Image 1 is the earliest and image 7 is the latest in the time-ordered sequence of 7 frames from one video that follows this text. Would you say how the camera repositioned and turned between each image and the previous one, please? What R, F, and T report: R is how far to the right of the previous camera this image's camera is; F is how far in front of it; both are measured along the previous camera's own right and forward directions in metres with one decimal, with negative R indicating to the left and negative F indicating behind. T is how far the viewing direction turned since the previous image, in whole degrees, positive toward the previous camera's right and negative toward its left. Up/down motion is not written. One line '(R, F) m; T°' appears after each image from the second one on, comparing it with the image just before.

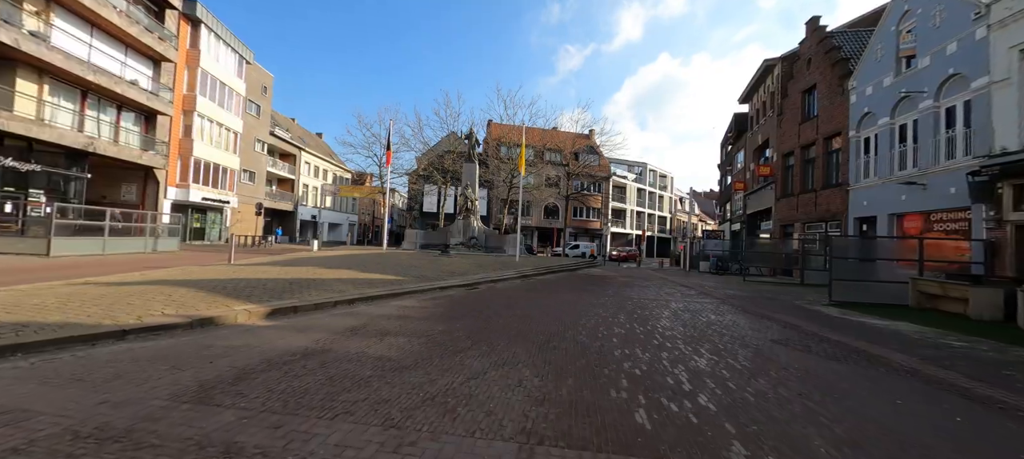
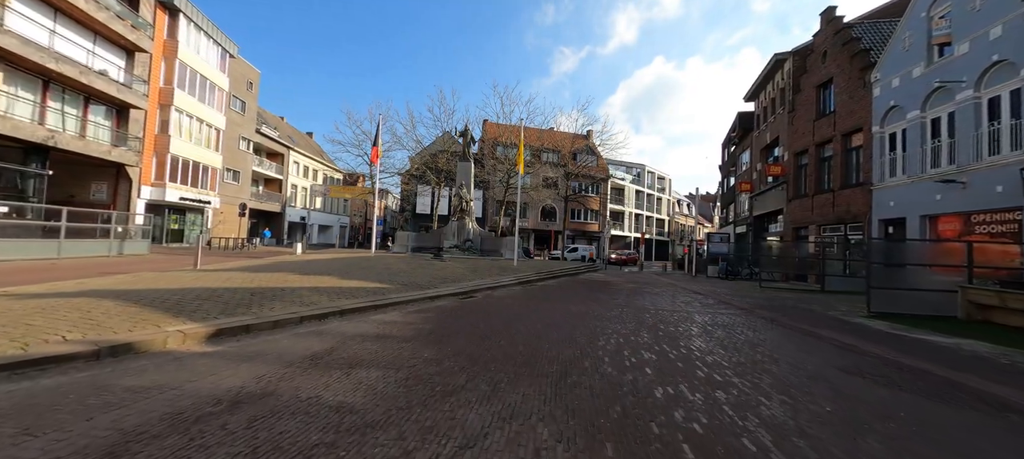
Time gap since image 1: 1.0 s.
(-0.1, +1.2) m; +1°
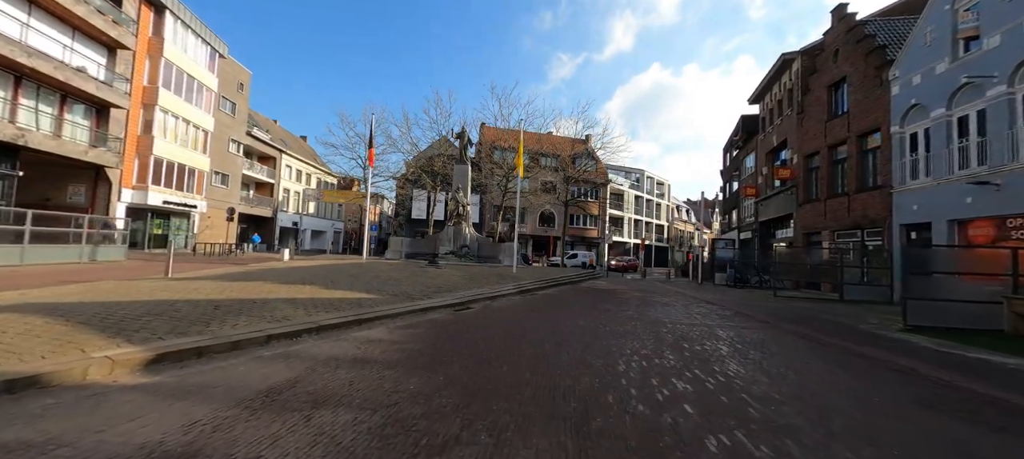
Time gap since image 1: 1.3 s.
(-0.1, +0.9) m; 0°
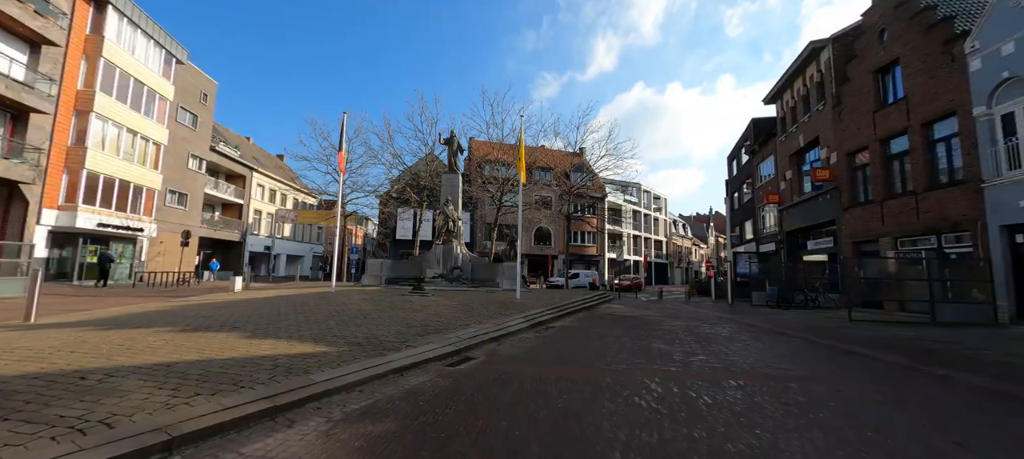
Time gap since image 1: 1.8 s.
(-0.5, +2.9) m; +2°
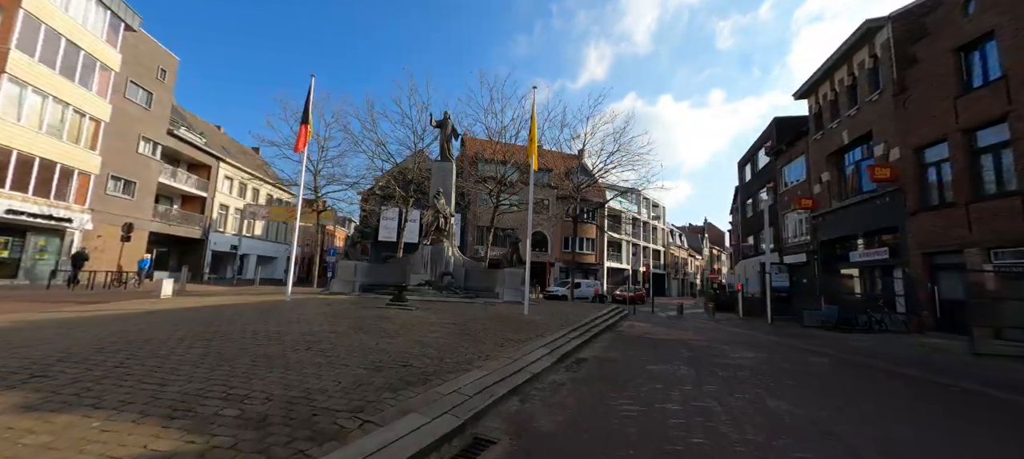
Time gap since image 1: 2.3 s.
(-0.6, +2.9) m; +2°
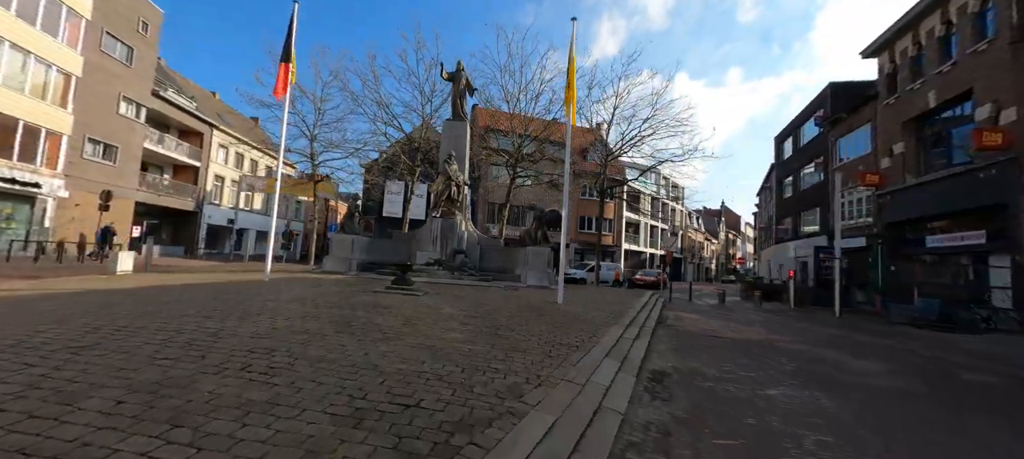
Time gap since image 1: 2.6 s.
(-0.6, +2.2) m; -1°
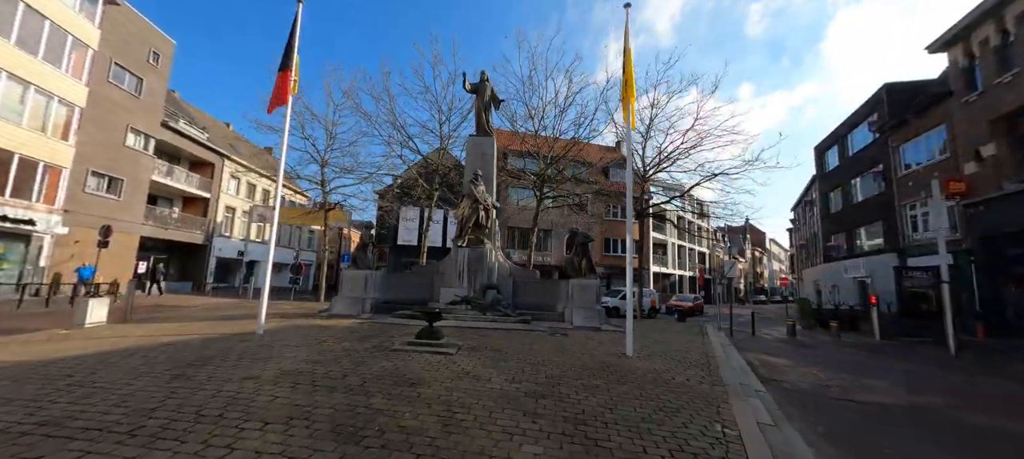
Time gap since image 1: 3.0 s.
(-0.7, +1.8) m; -2°
